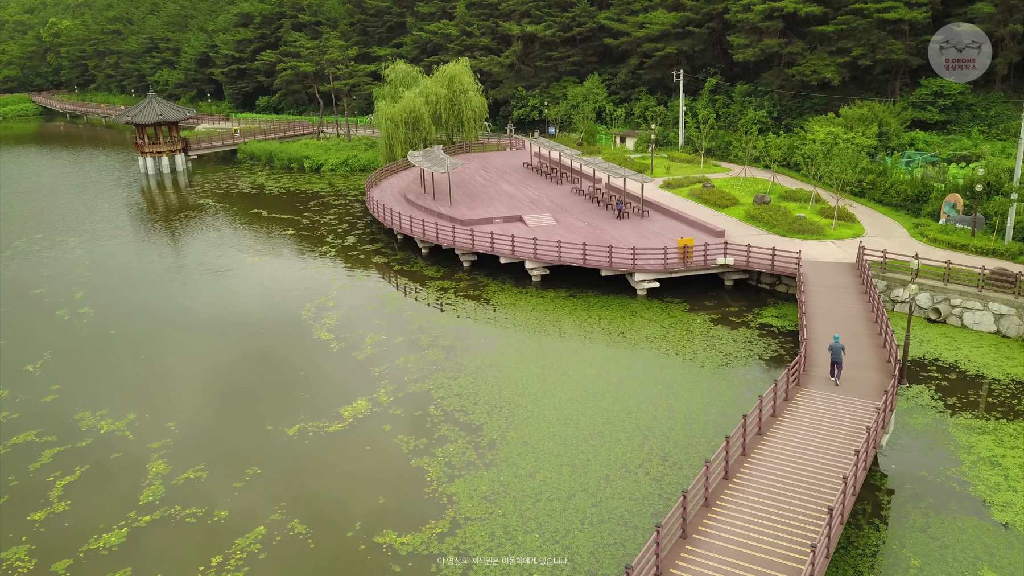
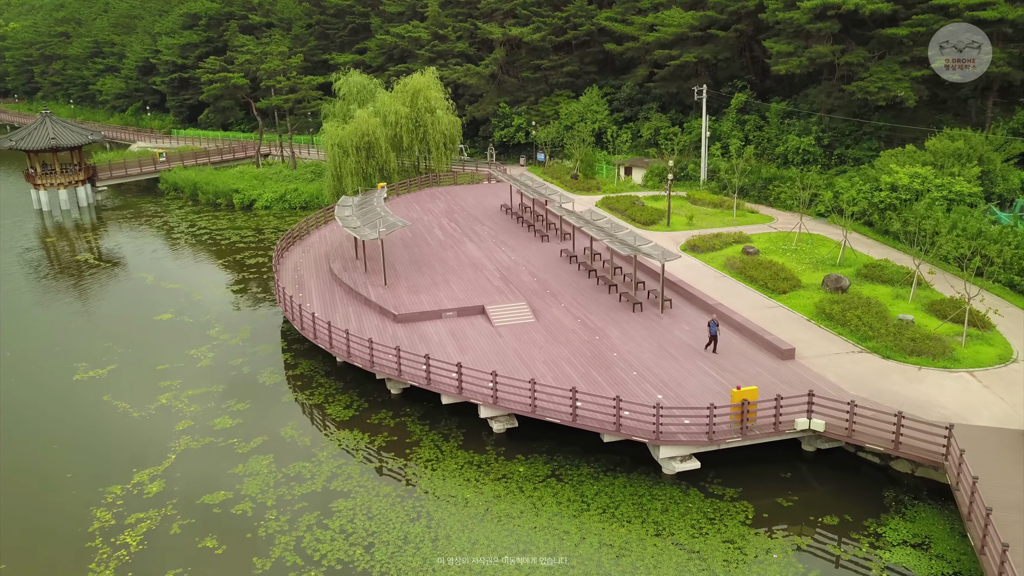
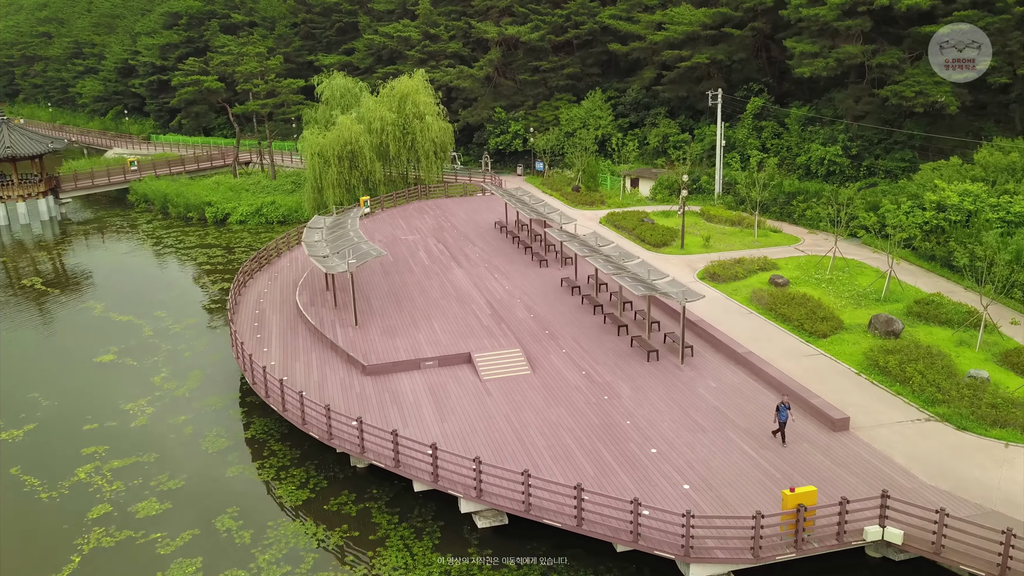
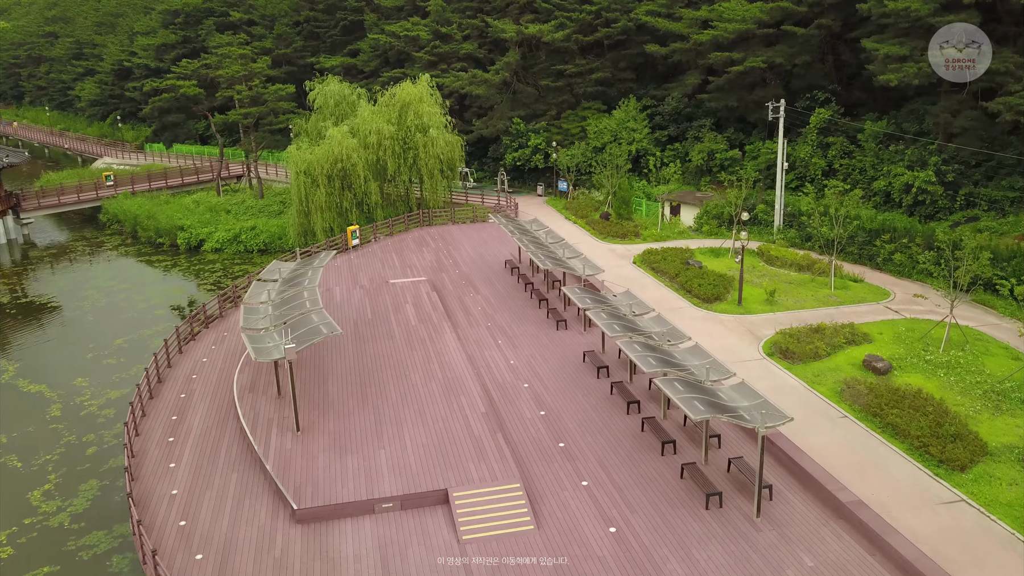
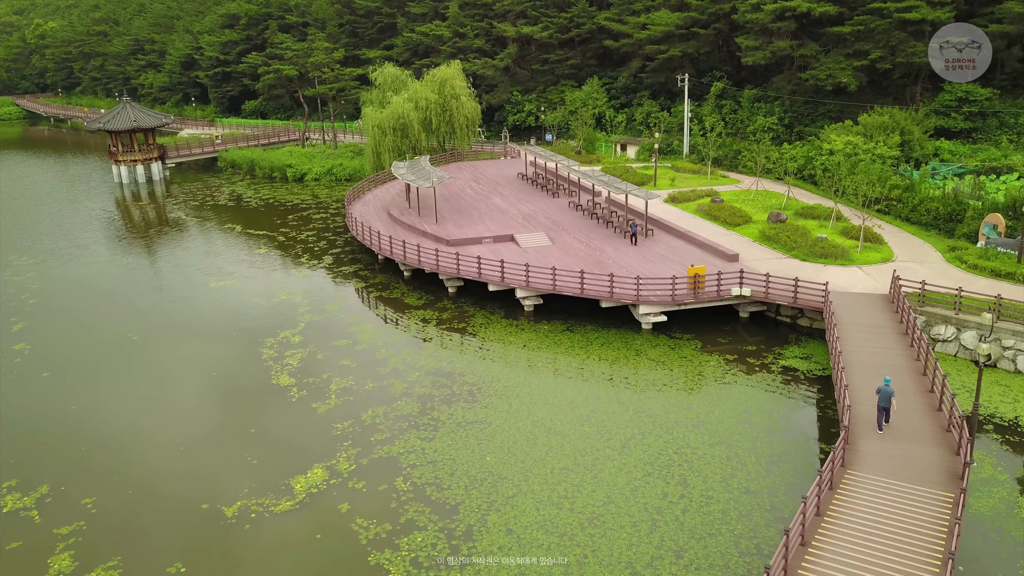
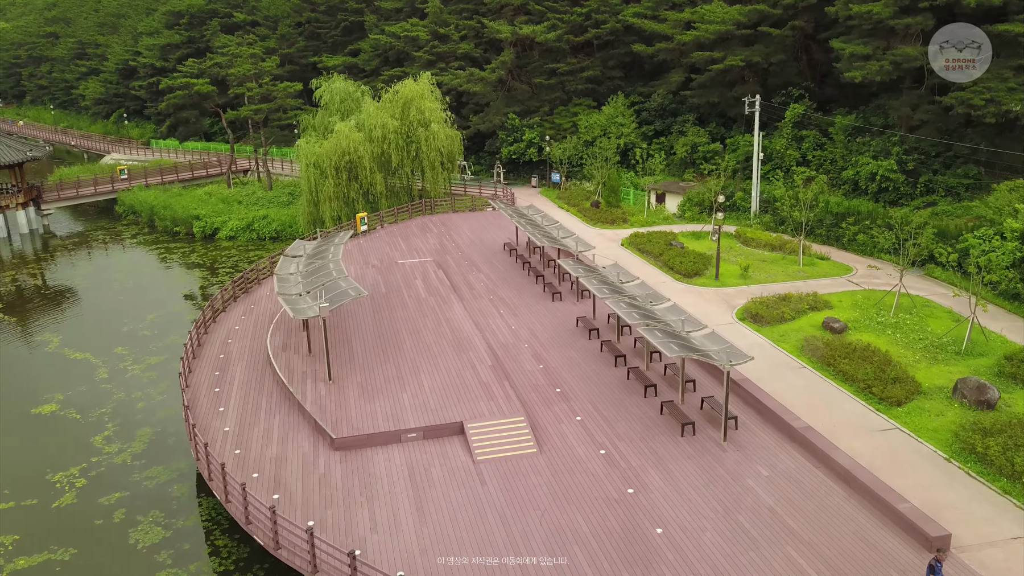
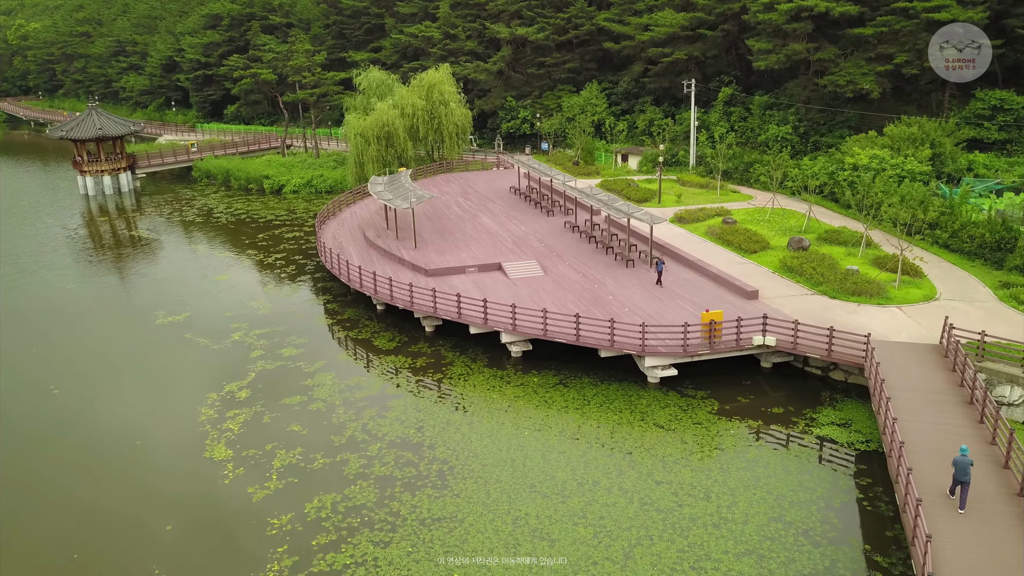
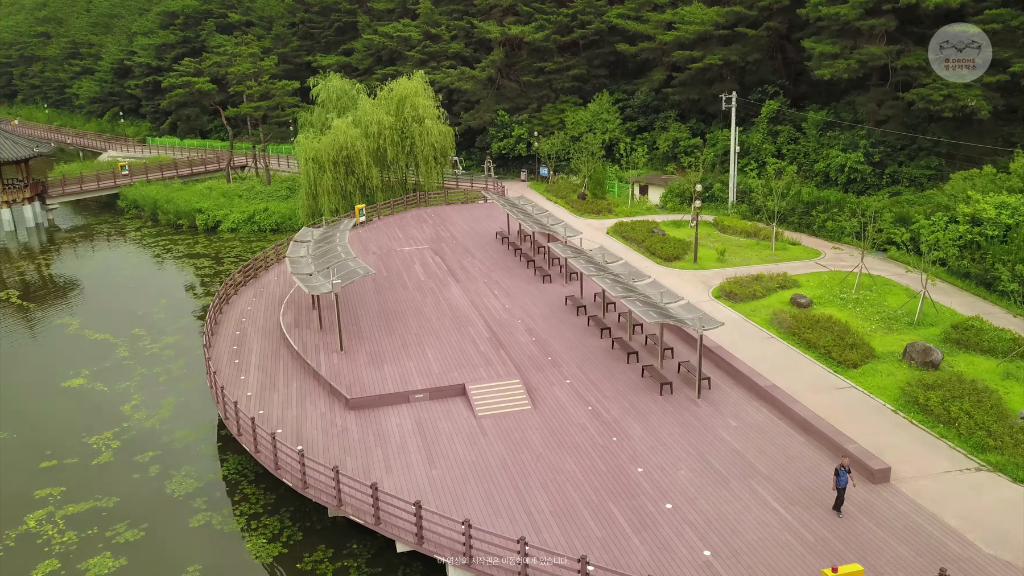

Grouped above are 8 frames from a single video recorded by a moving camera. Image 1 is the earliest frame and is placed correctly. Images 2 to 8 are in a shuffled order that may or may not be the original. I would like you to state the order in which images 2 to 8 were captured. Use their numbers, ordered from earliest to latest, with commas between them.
5, 7, 2, 3, 8, 6, 4
